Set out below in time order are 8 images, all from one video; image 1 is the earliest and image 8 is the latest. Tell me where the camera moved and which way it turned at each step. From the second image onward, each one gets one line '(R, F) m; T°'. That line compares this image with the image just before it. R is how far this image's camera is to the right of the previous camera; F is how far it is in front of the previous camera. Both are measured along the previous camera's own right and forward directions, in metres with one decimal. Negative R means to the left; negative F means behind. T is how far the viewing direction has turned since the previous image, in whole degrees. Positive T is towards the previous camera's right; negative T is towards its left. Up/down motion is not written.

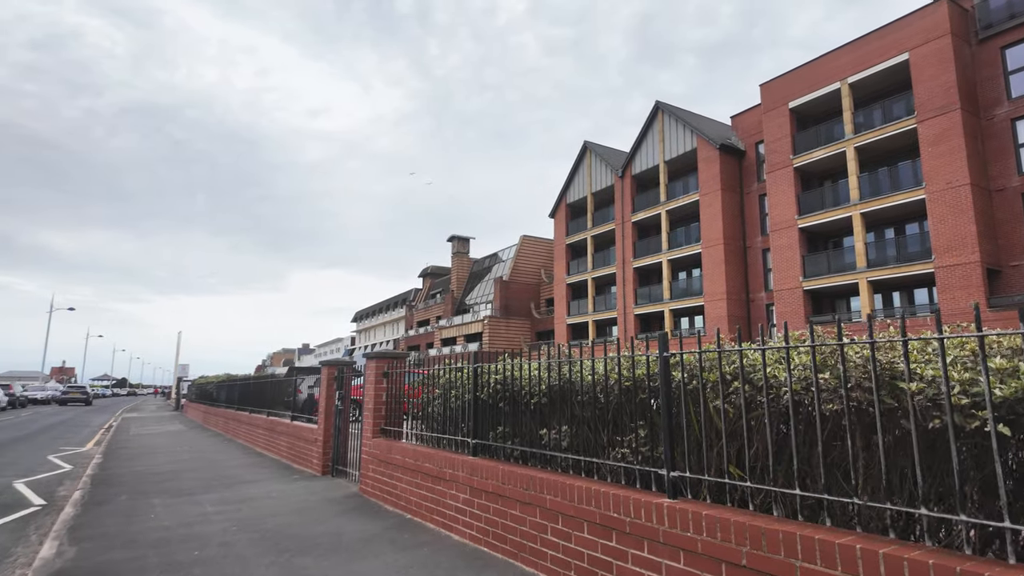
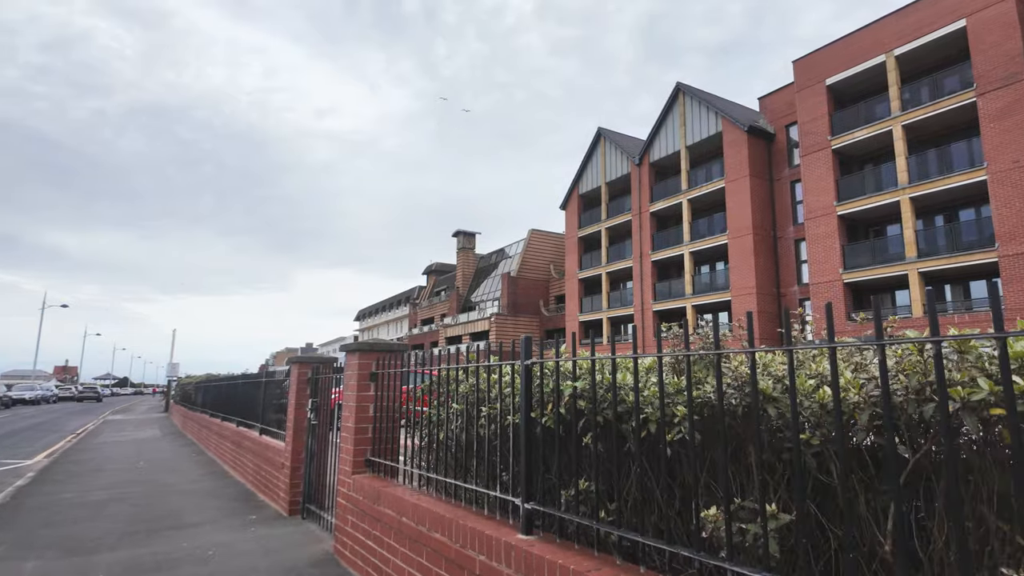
(-0.4, +2.3) m; 0°
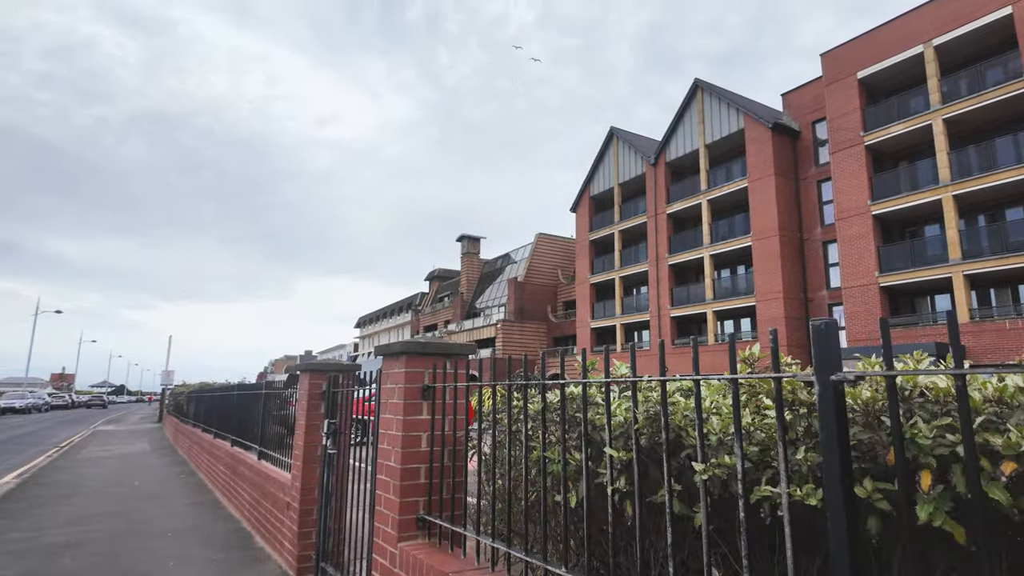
(-0.6, +1.5) m; 0°
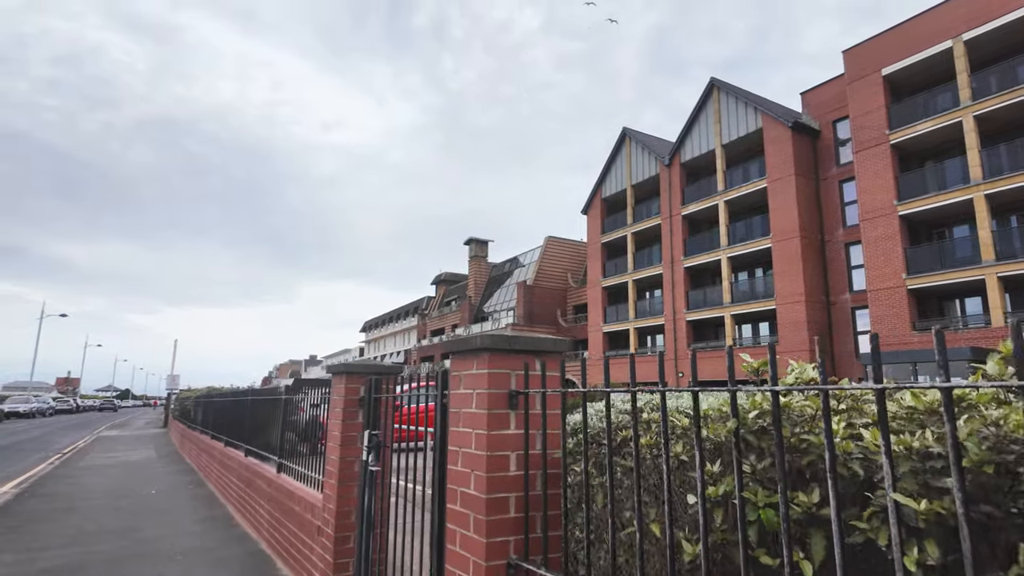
(-0.4, +0.7) m; 0°
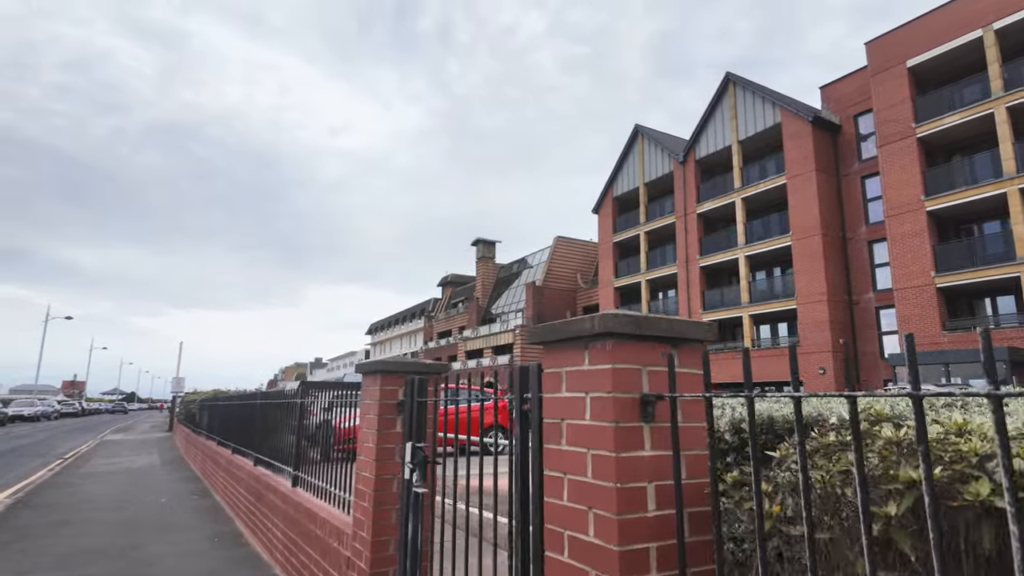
(-0.4, +0.7) m; 0°
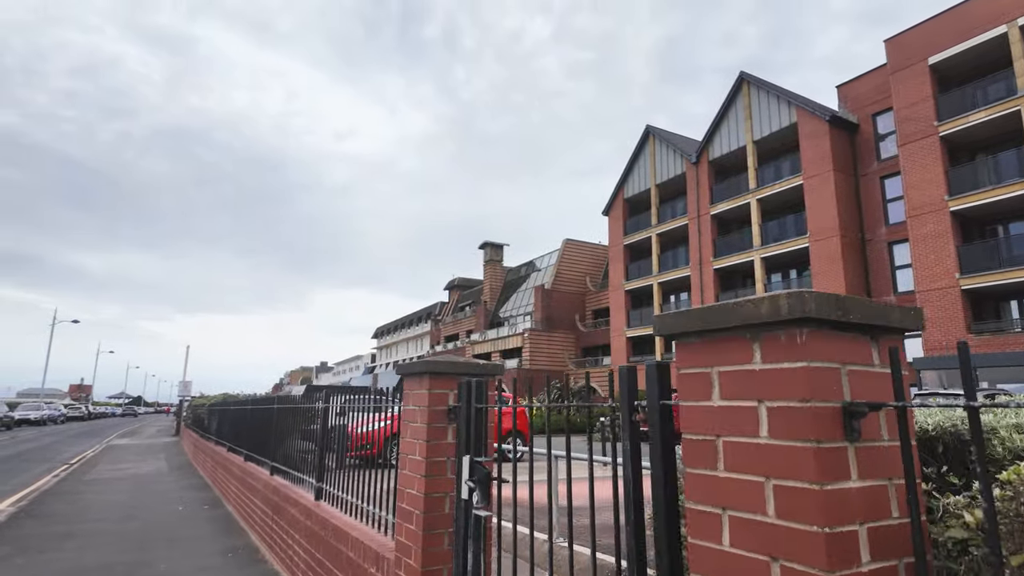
(-0.3, +0.5) m; 0°
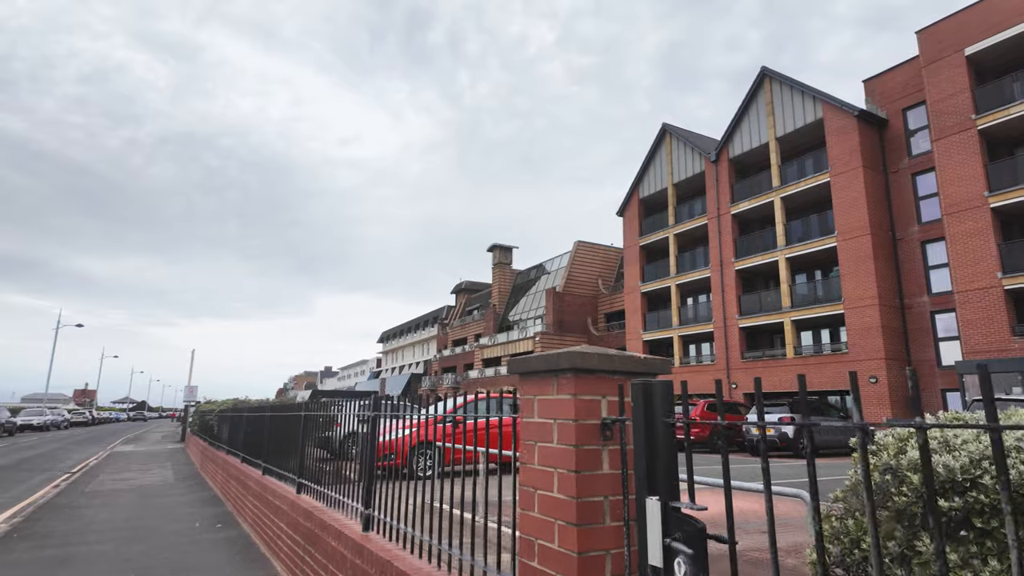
(-0.6, +0.9) m; 0°
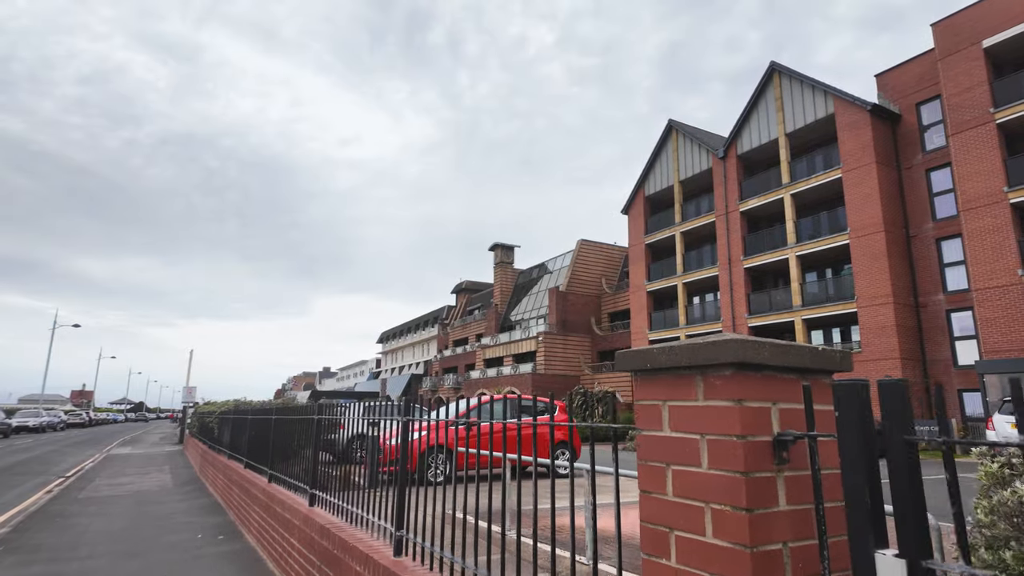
(-0.3, +0.6) m; 0°
